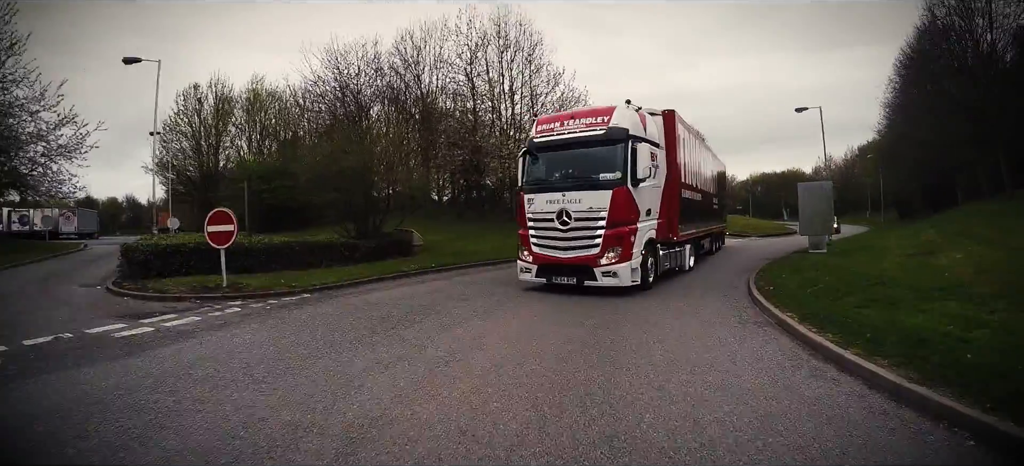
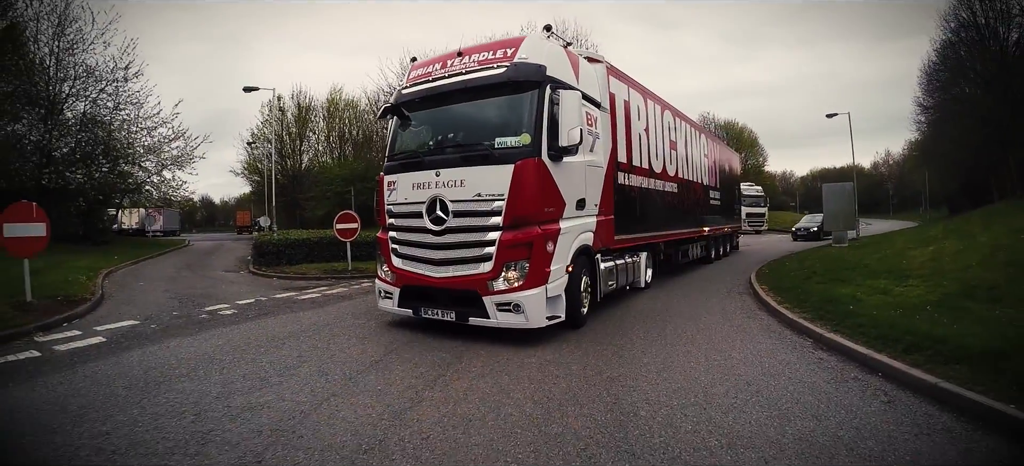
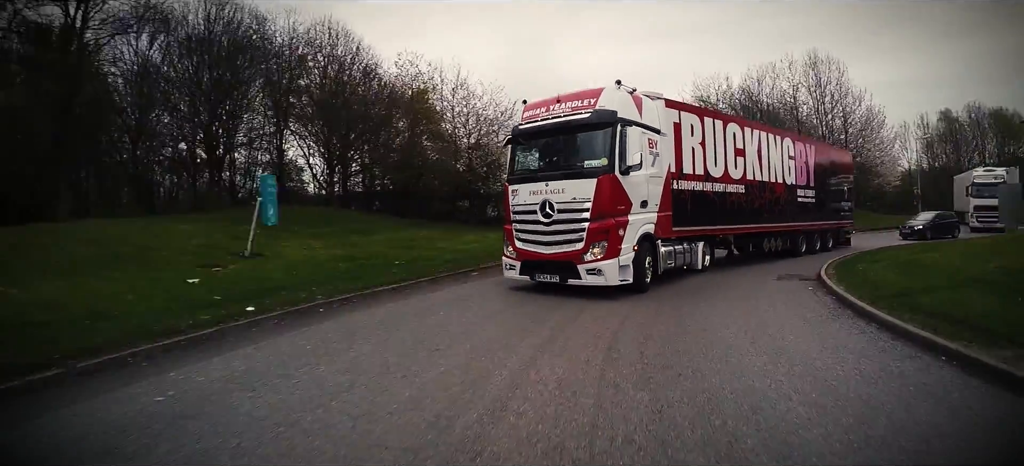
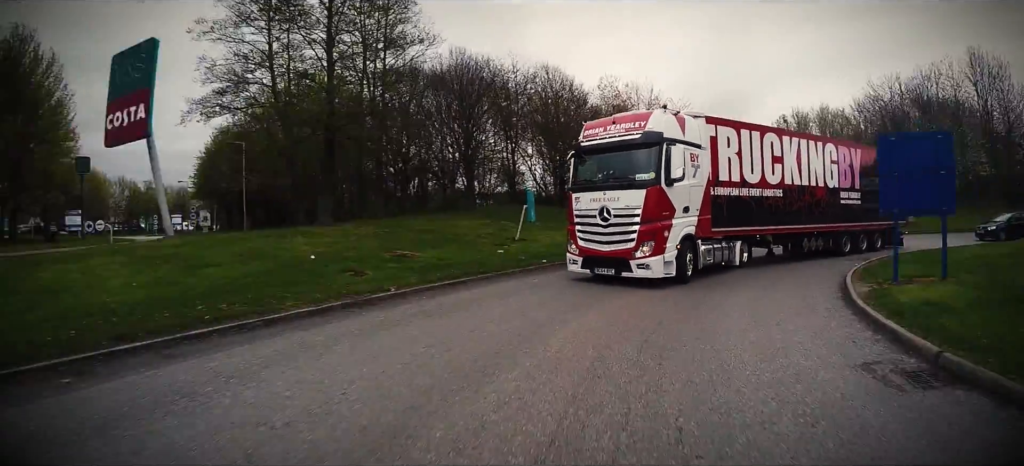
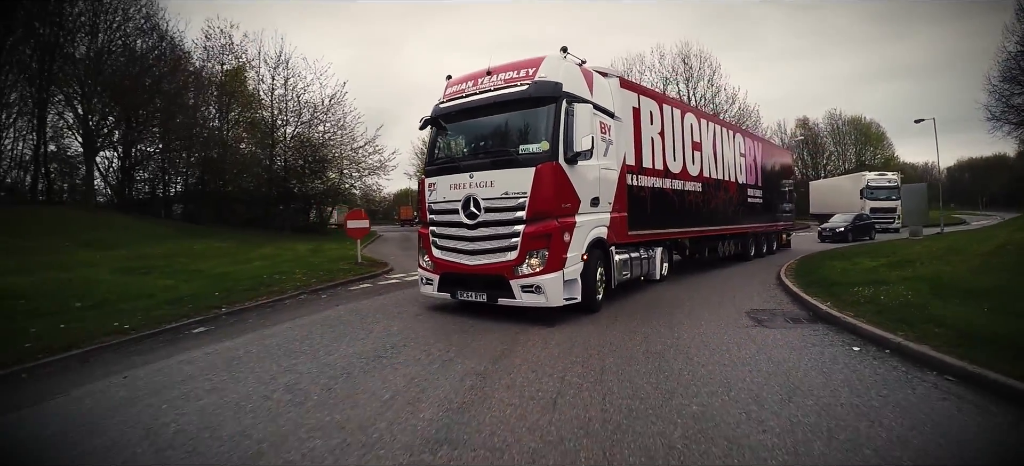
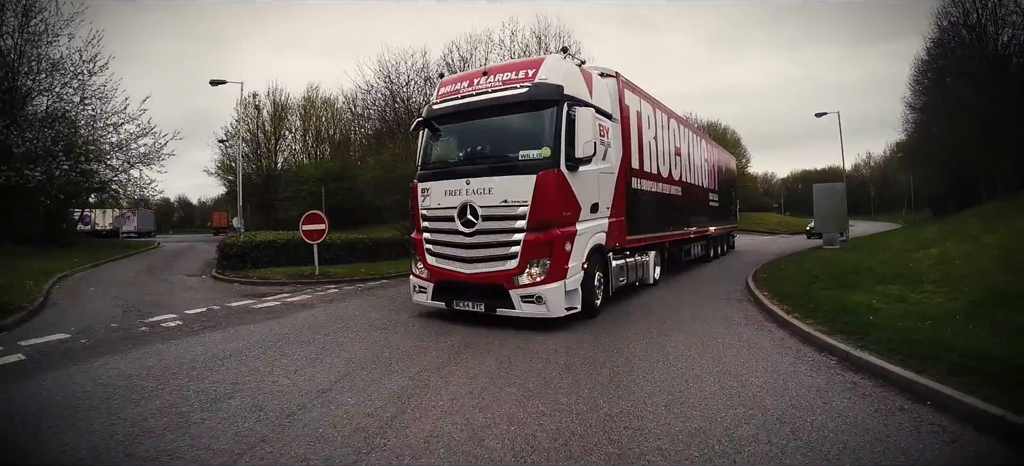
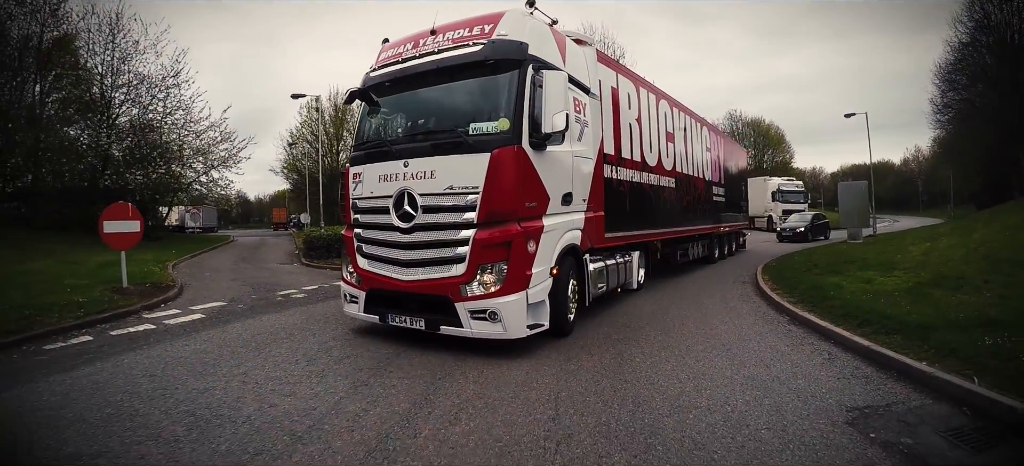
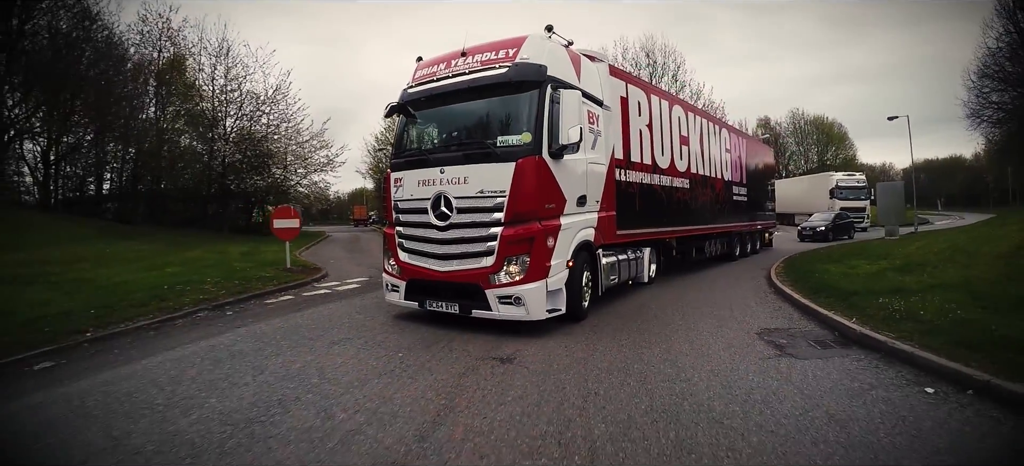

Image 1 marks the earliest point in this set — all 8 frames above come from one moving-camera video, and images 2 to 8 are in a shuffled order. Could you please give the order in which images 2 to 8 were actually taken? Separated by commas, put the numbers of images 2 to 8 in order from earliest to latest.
6, 2, 7, 8, 5, 3, 4
